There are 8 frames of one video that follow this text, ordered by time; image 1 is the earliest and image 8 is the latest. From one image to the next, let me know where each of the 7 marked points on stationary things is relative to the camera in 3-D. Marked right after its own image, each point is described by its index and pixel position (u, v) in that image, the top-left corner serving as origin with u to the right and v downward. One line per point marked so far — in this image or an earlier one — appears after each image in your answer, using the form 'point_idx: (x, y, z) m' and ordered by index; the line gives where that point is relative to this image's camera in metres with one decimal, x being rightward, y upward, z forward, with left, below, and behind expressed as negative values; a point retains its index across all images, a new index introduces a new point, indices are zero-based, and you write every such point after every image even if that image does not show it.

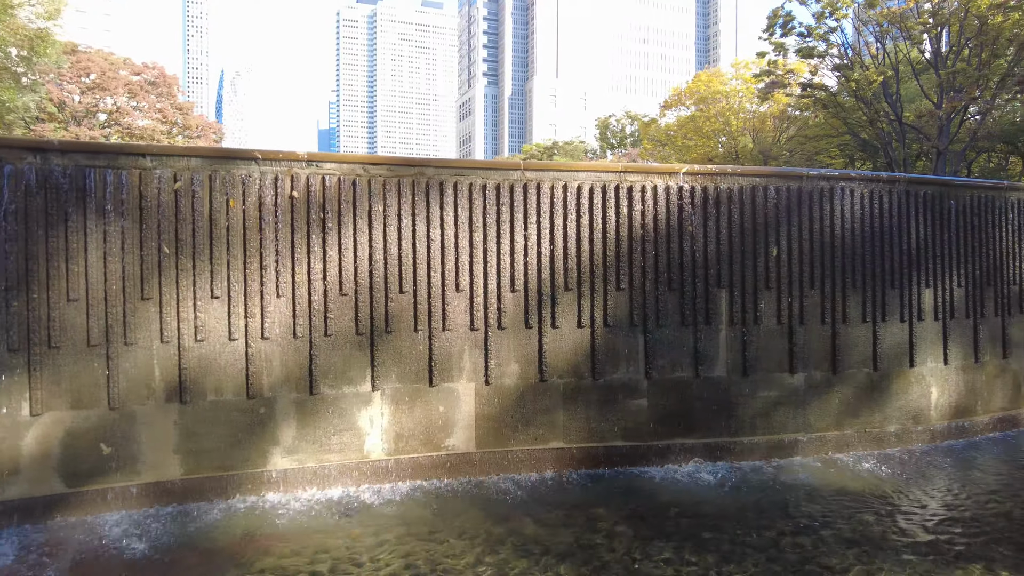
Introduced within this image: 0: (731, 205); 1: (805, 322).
0: (+2.1, +0.8, +6.3) m
1: (+2.9, -0.3, +6.5) m
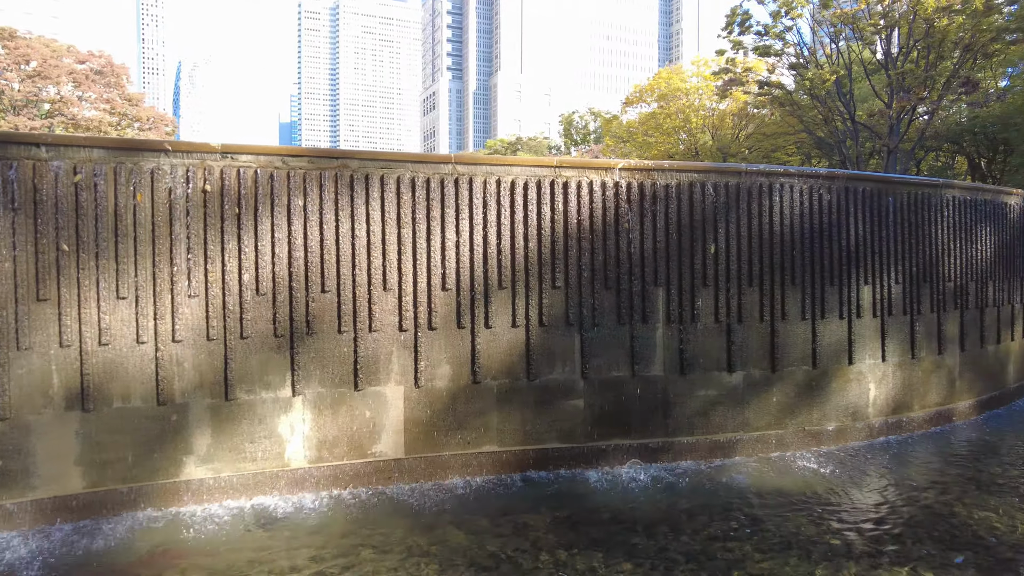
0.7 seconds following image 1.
0: (+1.5, +0.8, +6.2) m
1: (+2.3, -0.3, +6.4) m
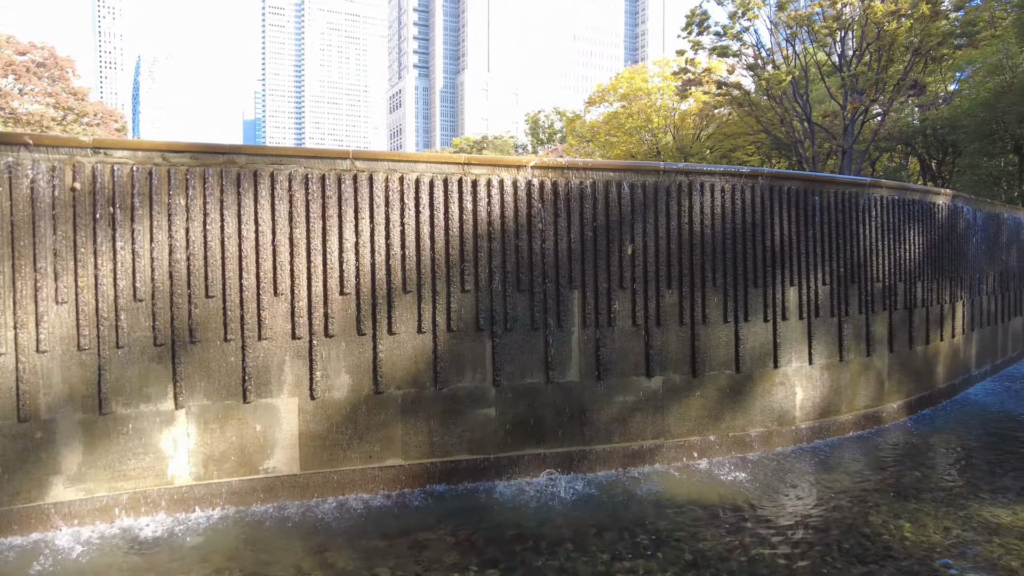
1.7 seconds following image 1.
0: (+0.7, +0.8, +6.0) m
1: (+1.4, -0.3, +6.2) m
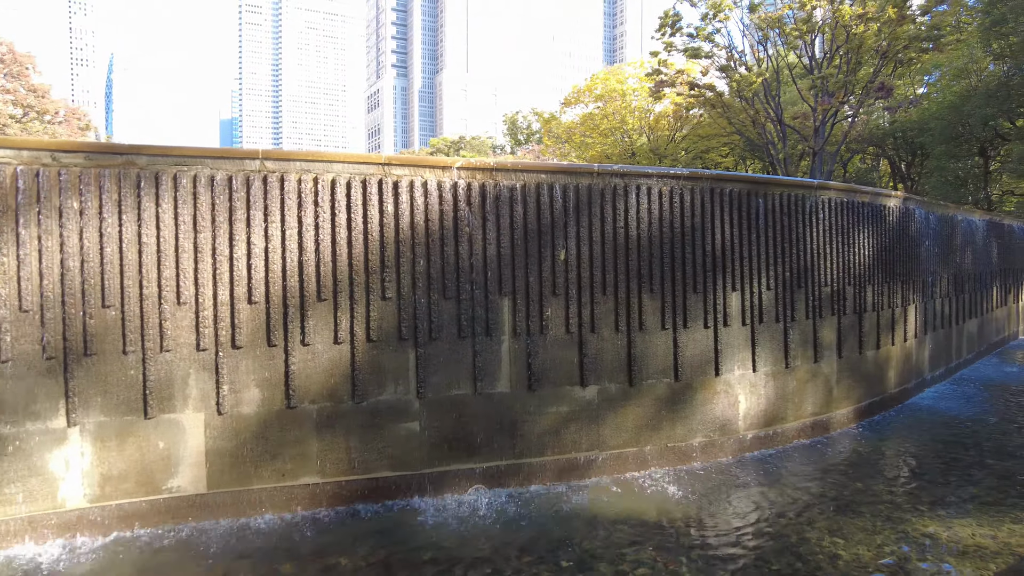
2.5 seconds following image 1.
0: (0.0, +0.7, +5.7) m
1: (+0.8, -0.4, +6.0) m
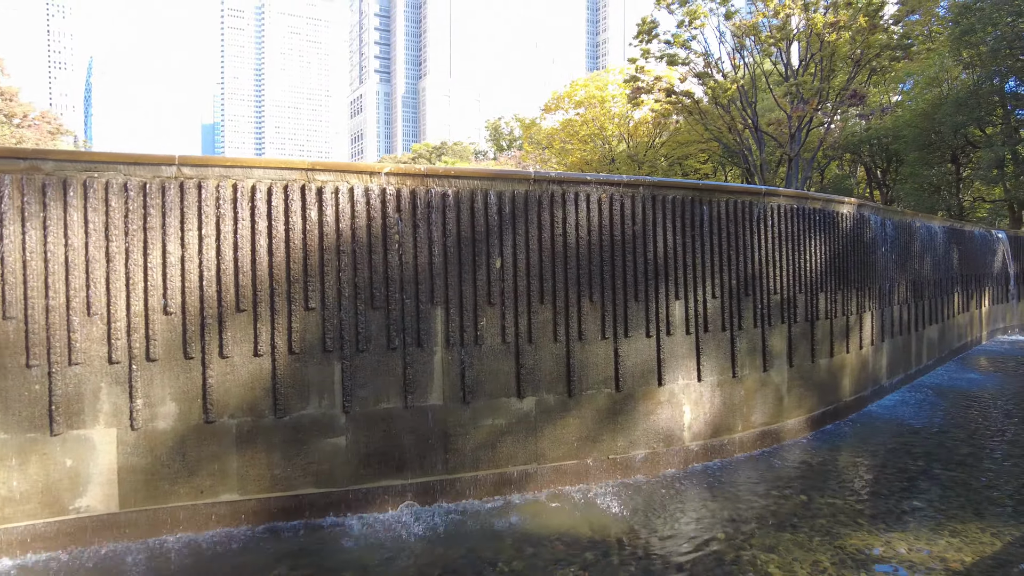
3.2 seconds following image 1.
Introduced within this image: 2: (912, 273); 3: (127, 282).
0: (-0.6, +0.7, +5.5) m
1: (+0.2, -0.5, +5.8) m
2: (+6.9, +0.3, +11.2) m
3: (-2.9, 0.0, +4.9) m
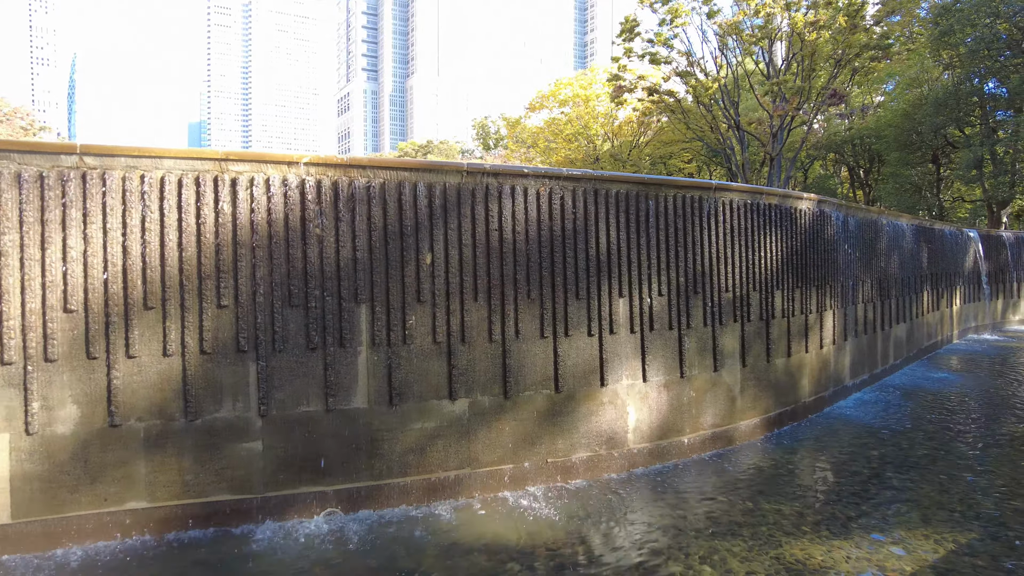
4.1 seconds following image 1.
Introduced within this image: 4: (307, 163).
0: (-1.1, +0.7, +5.3) m
1: (-0.4, -0.4, +5.6) m
2: (+6.2, +0.3, +11.0) m
3: (-3.4, +0.1, +4.6) m
4: (-1.6, +1.0, +5.2) m
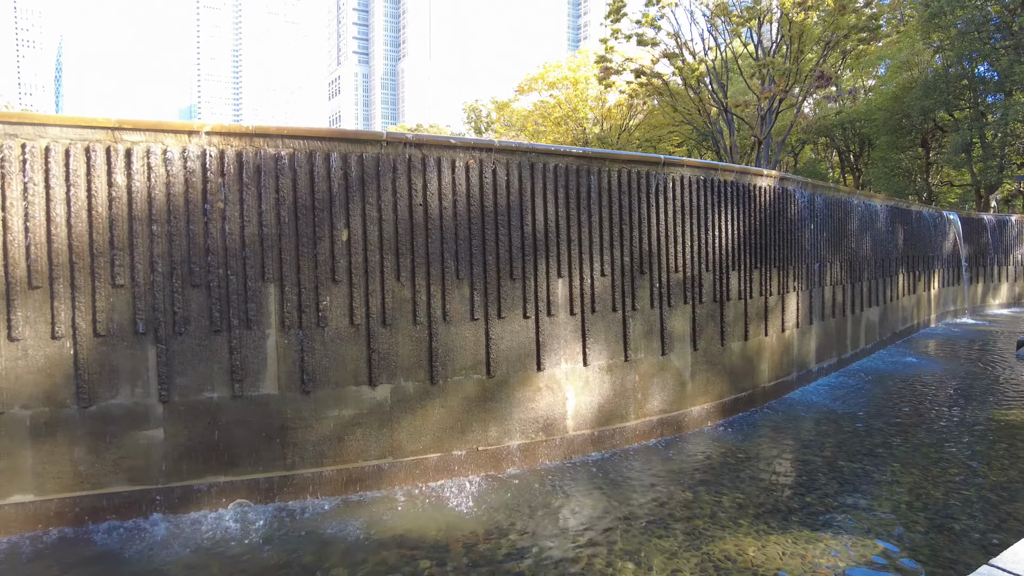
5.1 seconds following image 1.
0: (-1.7, +0.8, +4.9) m
1: (-1.0, -0.3, +5.3) m
2: (+5.5, +0.6, +10.8) m
3: (-4.0, +0.2, +4.2) m
4: (-2.2, +1.1, +4.8) m
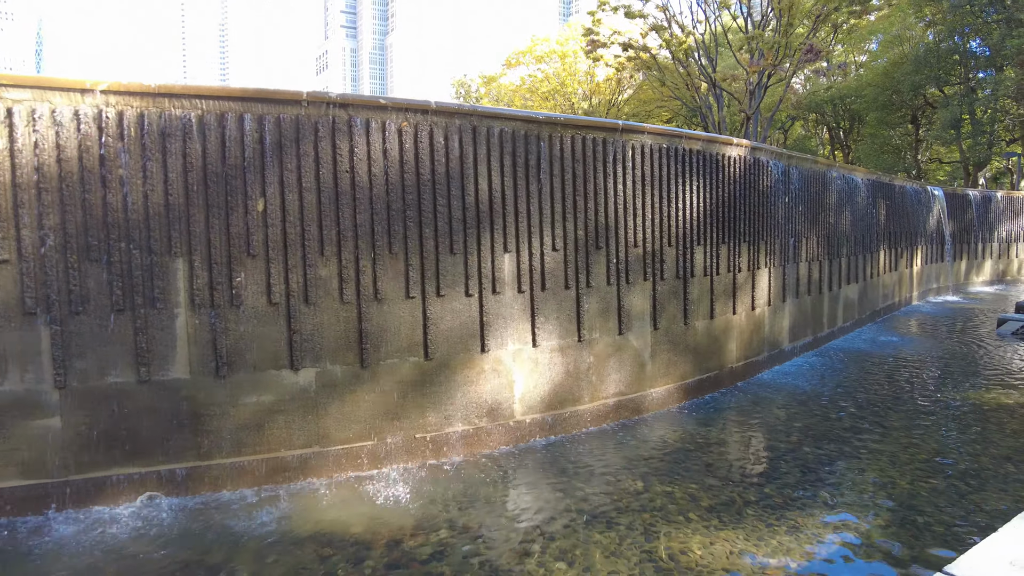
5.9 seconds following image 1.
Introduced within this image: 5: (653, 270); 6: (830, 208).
0: (-2.2, +1.0, +4.5) m
1: (-1.5, -0.1, +4.8) m
2: (+5.0, +1.0, +10.4) m
3: (-4.5, +0.4, +3.7) m
4: (-2.7, +1.3, +4.3) m
5: (+1.5, +0.2, +6.6) m
6: (+5.2, +1.3, +10.6) m
